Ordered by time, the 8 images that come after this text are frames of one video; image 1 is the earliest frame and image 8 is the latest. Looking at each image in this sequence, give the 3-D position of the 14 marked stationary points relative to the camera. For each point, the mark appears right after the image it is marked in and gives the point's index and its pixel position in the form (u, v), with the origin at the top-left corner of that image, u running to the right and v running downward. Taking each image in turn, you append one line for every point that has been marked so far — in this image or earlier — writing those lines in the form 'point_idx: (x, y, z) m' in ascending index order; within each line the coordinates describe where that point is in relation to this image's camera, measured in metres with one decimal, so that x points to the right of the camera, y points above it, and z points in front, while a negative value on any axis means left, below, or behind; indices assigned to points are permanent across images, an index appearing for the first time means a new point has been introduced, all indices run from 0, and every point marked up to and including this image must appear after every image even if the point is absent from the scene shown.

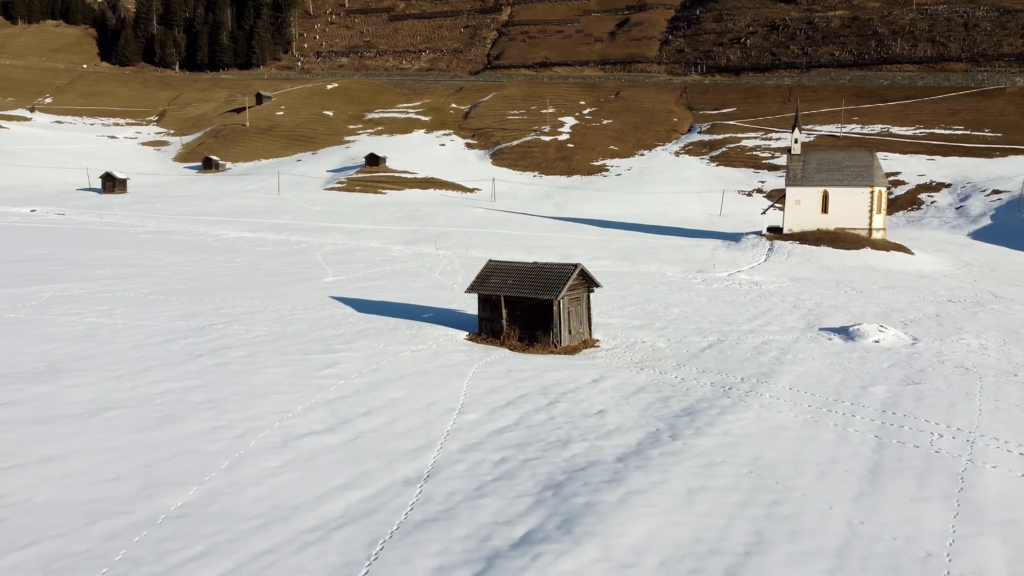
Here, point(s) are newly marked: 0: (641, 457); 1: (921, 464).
0: (+1.8, -2.3, +11.0) m
1: (+5.7, -2.4, +11.1) m
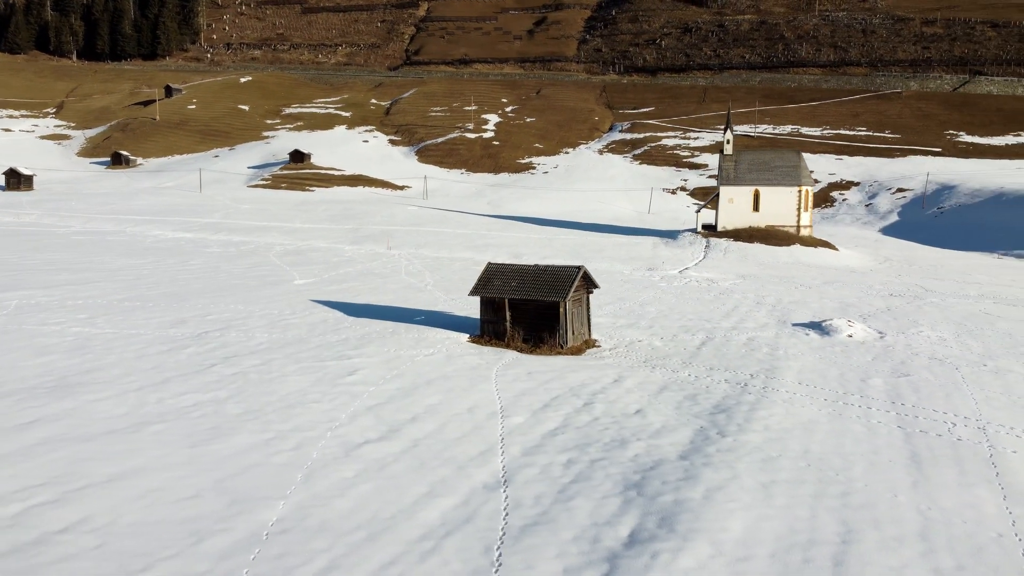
0: (+2.7, -2.4, +11.5) m
1: (+6.6, -2.4, +12.1) m
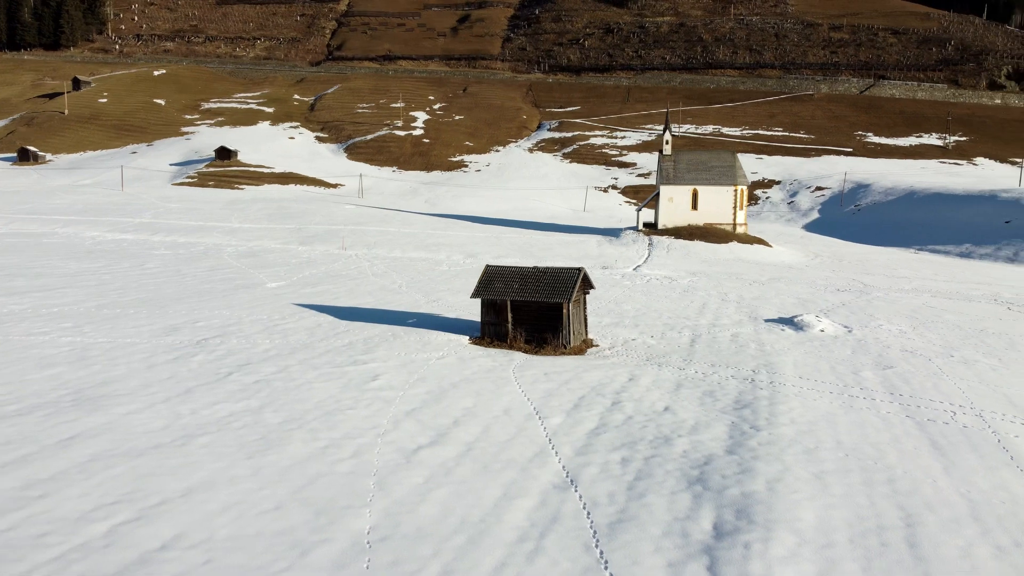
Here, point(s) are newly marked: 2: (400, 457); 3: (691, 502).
0: (+3.6, -2.4, +12.2) m
1: (+7.3, -2.4, +13.1) m
2: (-1.6, -2.4, +11.7) m
3: (+2.3, -2.7, +10.4) m
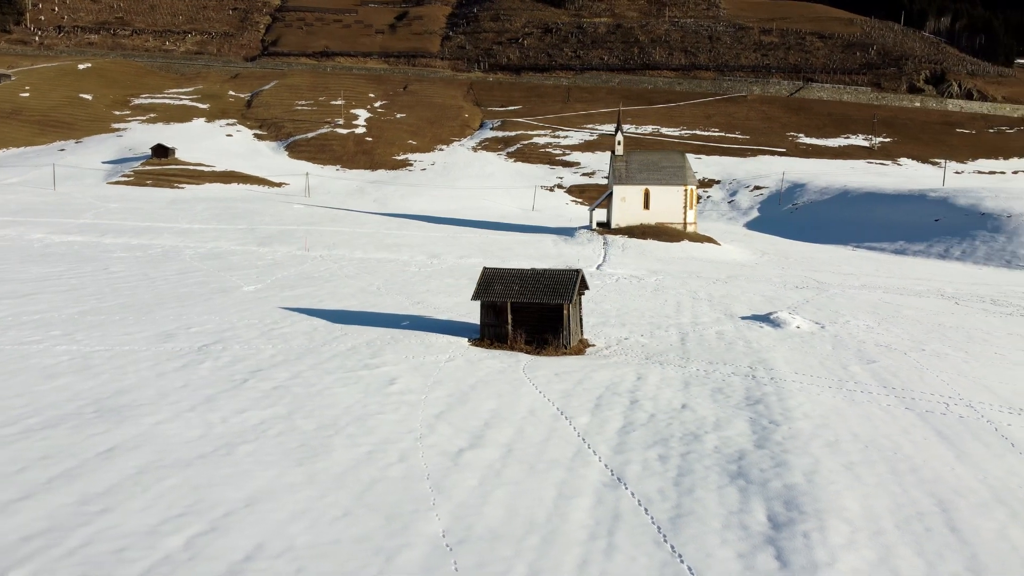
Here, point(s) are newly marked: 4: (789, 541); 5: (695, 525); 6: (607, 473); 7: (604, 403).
0: (+4.1, -2.4, +12.7) m
1: (+7.8, -2.4, +14.0) m
2: (-0.9, -2.5, +11.9) m
3: (+3.1, -2.8, +10.9) m
4: (+3.3, -3.0, +9.6) m
5: (+2.3, -2.9, +10.1) m
6: (+1.4, -2.7, +11.7) m
7: (+1.7, -2.1, +14.9) m
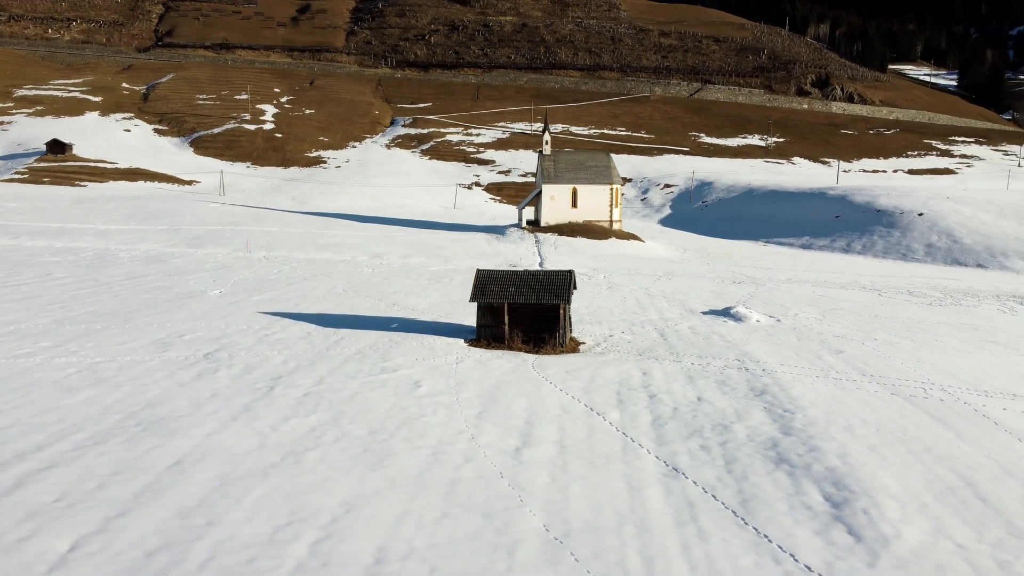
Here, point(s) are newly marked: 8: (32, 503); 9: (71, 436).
0: (+4.9, -2.4, +13.8) m
1: (+8.4, -2.3, +15.6) m
2: (0.0, -2.6, +12.3) m
3: (+4.1, -2.8, +11.9) m
4: (+4.5, -3.0, +10.6) m
5: (+3.4, -3.0, +11.0) m
6: (+2.3, -2.7, +12.5) m
7: (+2.2, -2.1, +15.7) m
8: (-5.8, -2.6, +9.7) m
9: (-6.5, -2.2, +12.0) m
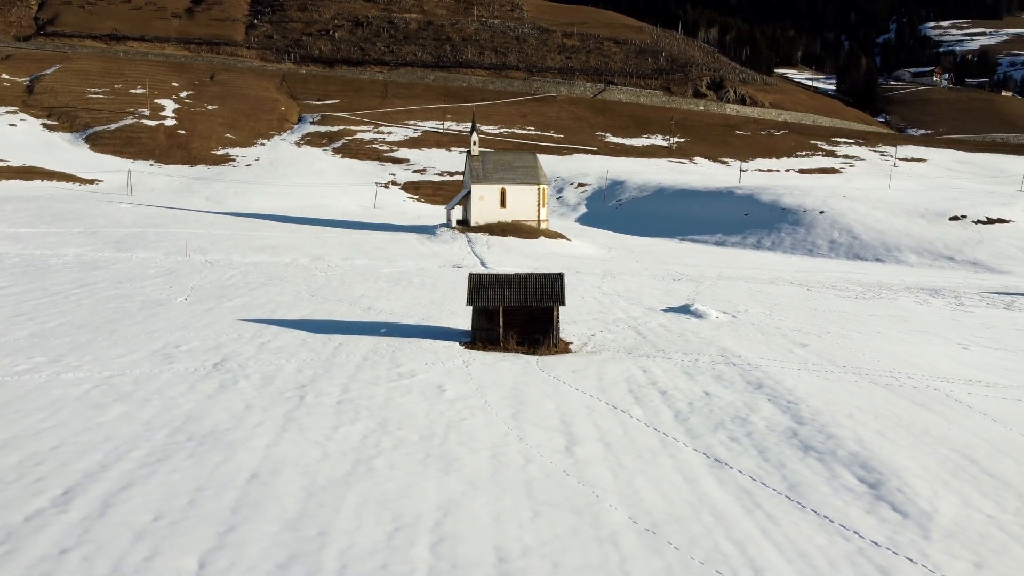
0: (+5.5, -2.4, +15.1) m
1: (+8.8, -2.3, +17.2) m
2: (+0.8, -2.7, +13.0) m
3: (+5.0, -2.8, +13.0) m
4: (+5.5, -3.0, +11.8) m
5: (+4.5, -3.0, +12.0) m
6: (+3.1, -2.8, +13.4) m
7: (+2.6, -2.2, +16.5) m
8: (-4.5, -2.8, +9.6) m
9: (-5.5, -2.4, +11.7) m
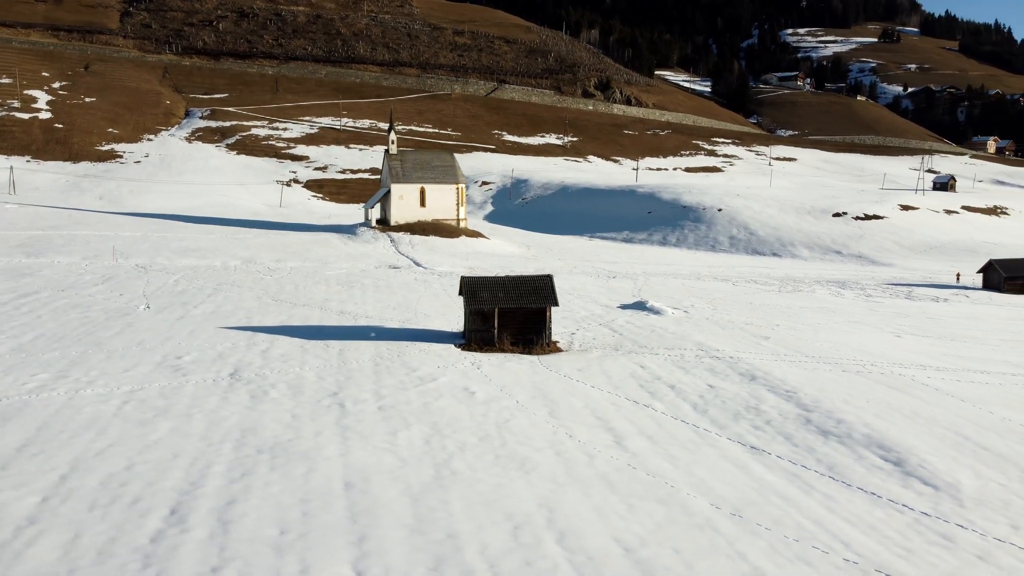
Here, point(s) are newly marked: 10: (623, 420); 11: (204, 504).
0: (+6.1, -2.4, +16.5) m
1: (+9.0, -2.2, +19.1) m
2: (+1.8, -2.8, +13.7) m
3: (+5.9, -2.8, +14.4) m
4: (+6.6, -3.0, +13.3) m
5: (+5.5, -3.0, +13.3) m
6: (+4.0, -2.8, +14.5) m
7: (+3.0, -2.2, +17.5) m
8: (-2.9, -3.0, +9.6) m
9: (-4.3, -2.6, +11.6) m
10: (+2.1, -2.5, +15.3) m
11: (-4.0, -2.8, +10.4) m
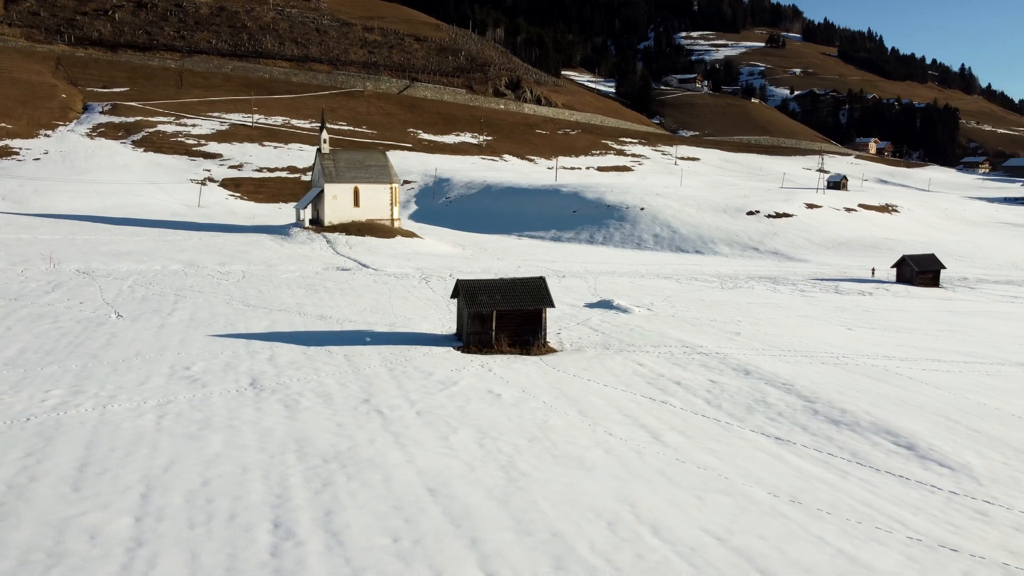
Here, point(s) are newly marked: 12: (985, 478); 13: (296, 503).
0: (+6.6, -2.4, +17.7) m
1: (+9.1, -2.1, +20.6) m
2: (+2.7, -2.8, +14.4) m
3: (+6.6, -2.8, +15.6) m
4: (+7.5, -3.0, +14.6) m
5: (+6.4, -3.0, +14.5) m
6: (+4.8, -2.8, +15.4) m
7: (+3.4, -2.2, +18.3) m
8: (-1.6, -3.1, +9.7) m
9: (-3.1, -2.8, +11.5) m
10: (+2.7, -2.6, +16.0) m
11: (-2.7, -2.9, +10.4) m
12: (+8.0, -3.2, +13.7) m
13: (-2.9, -2.9, +10.8) m
